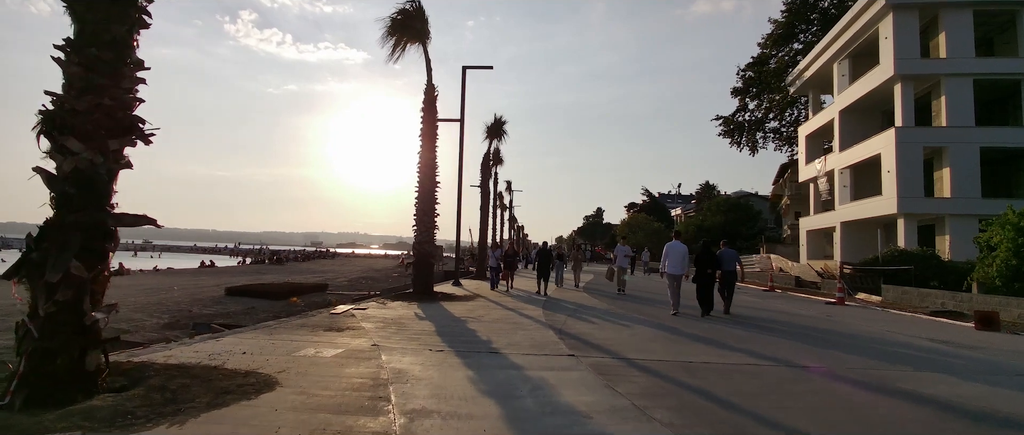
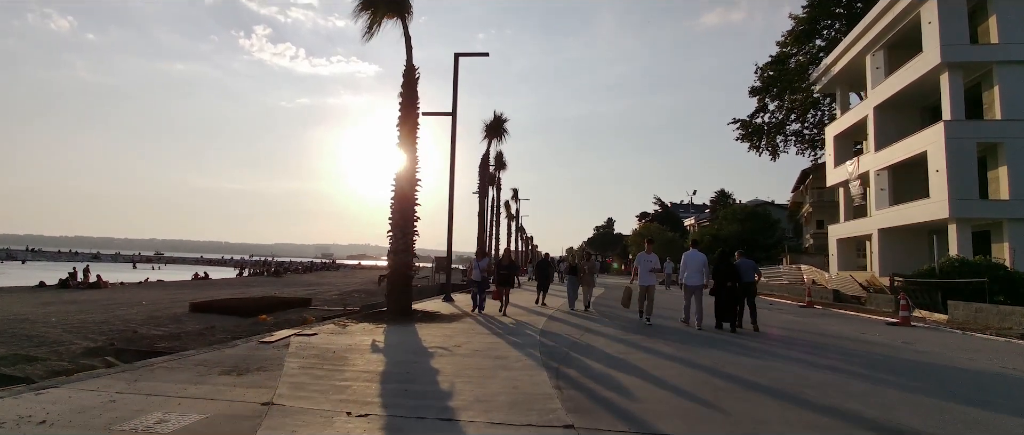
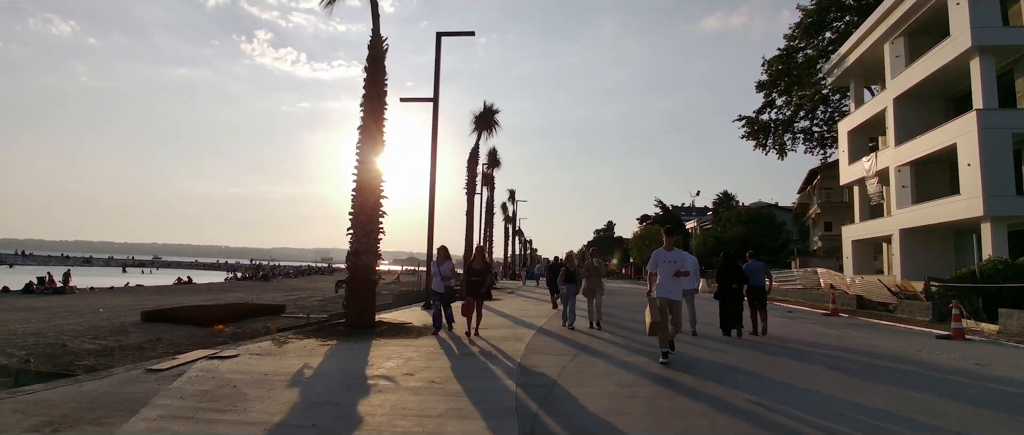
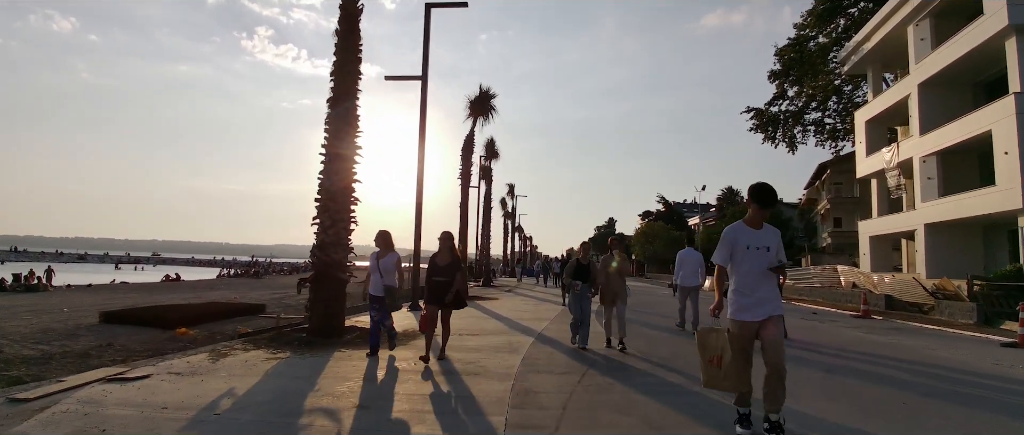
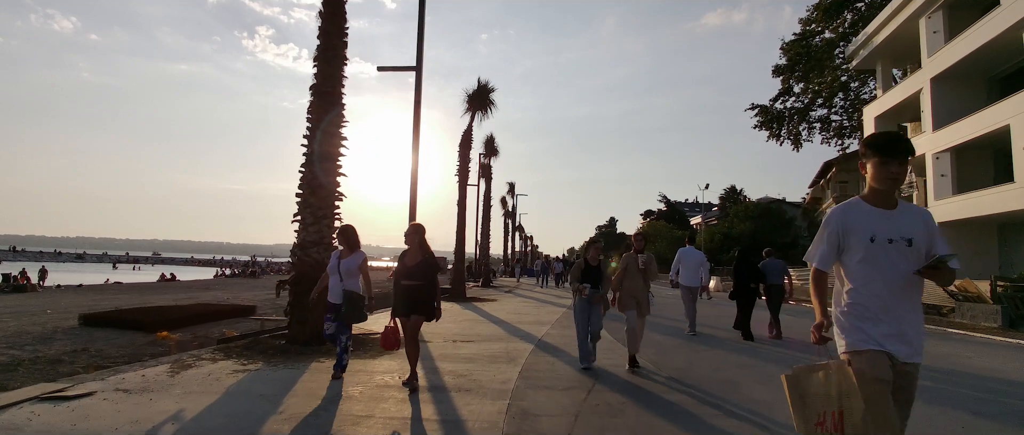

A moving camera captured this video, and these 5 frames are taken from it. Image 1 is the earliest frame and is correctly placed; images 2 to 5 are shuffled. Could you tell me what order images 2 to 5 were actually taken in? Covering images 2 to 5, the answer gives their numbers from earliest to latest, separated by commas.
2, 3, 4, 5
